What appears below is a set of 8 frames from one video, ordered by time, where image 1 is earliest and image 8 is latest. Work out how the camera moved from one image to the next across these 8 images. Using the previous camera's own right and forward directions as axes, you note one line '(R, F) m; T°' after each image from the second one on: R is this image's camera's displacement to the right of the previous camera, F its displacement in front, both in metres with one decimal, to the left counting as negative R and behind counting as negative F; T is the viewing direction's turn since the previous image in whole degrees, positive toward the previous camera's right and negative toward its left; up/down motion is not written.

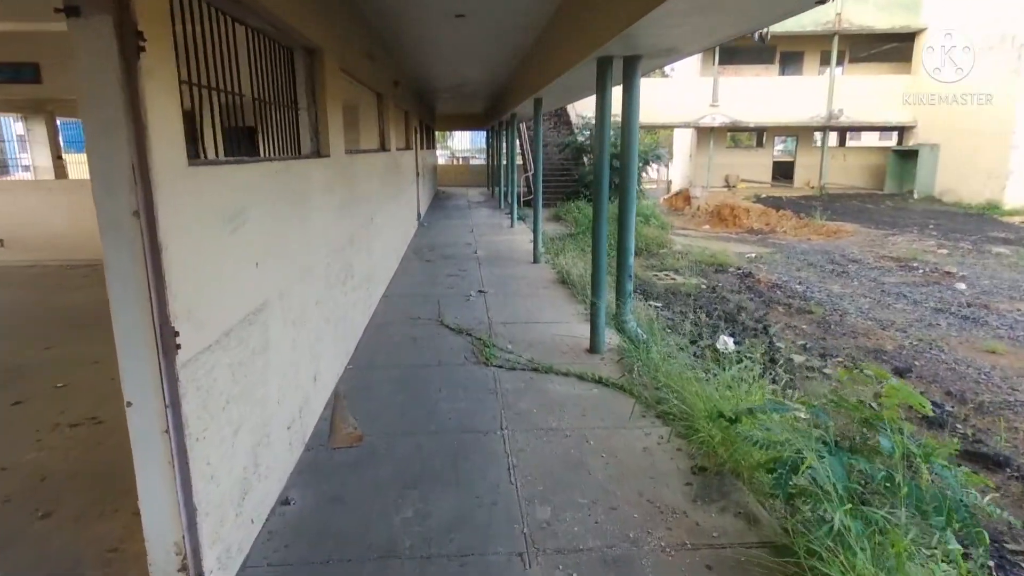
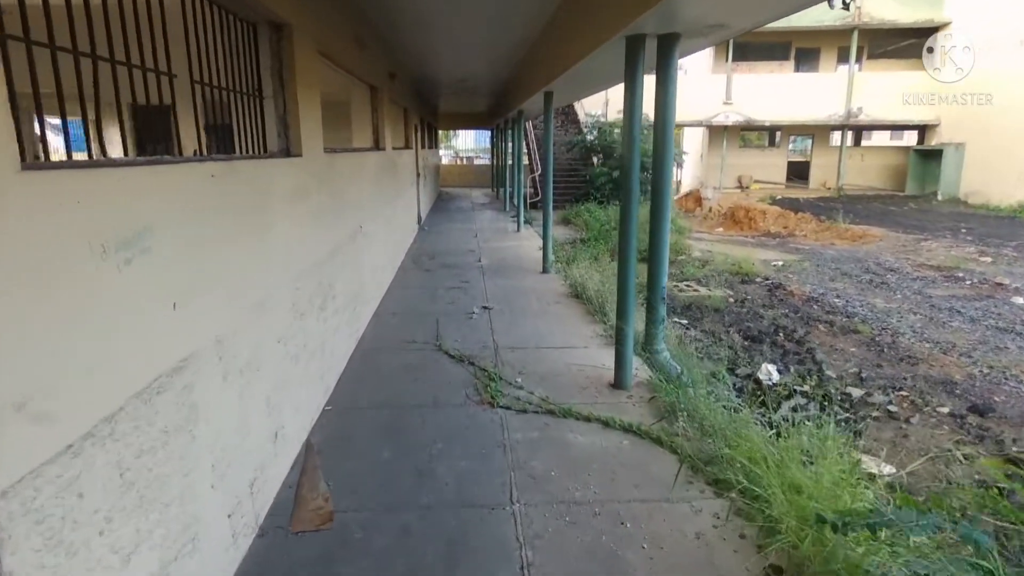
(0.0, +0.7) m; 0°
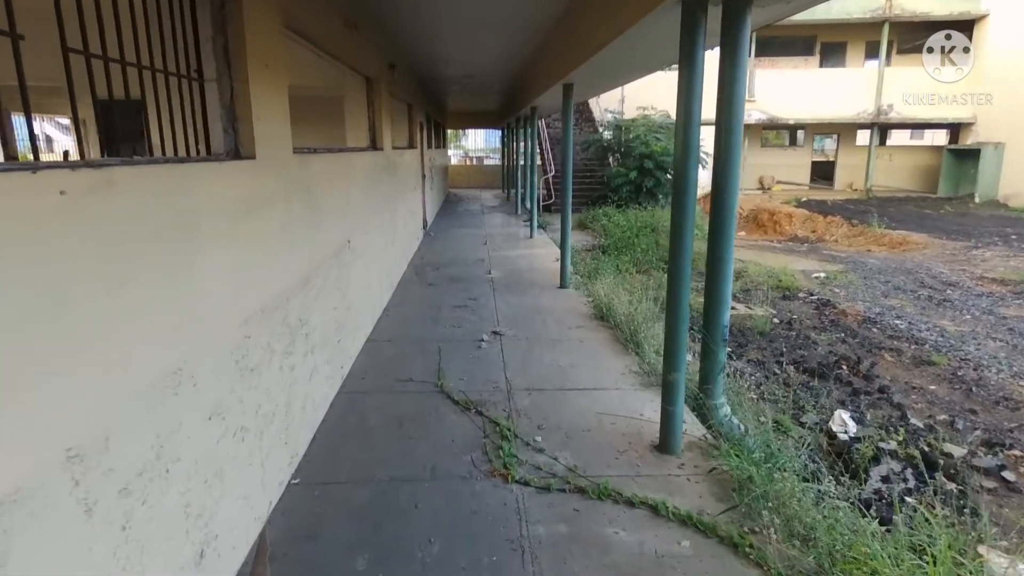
(0.0, +0.7) m; -1°
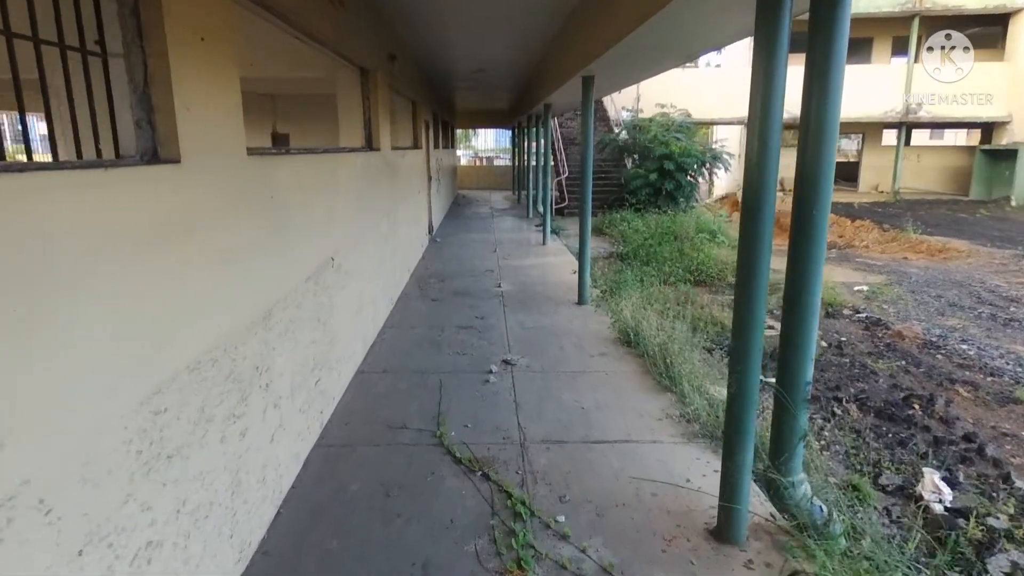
(0.0, +0.6) m; -1°
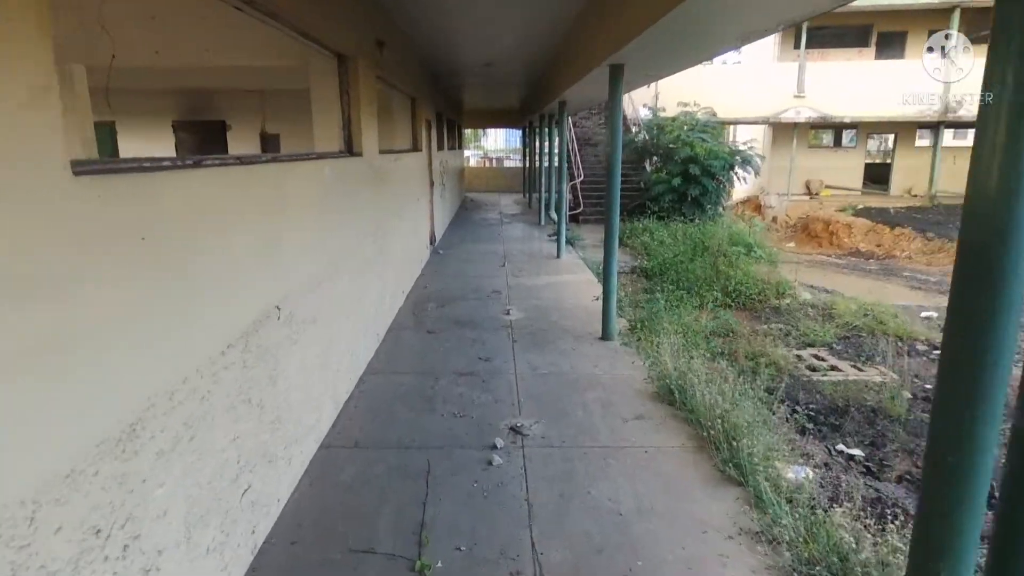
(0.0, +0.9) m; -1°
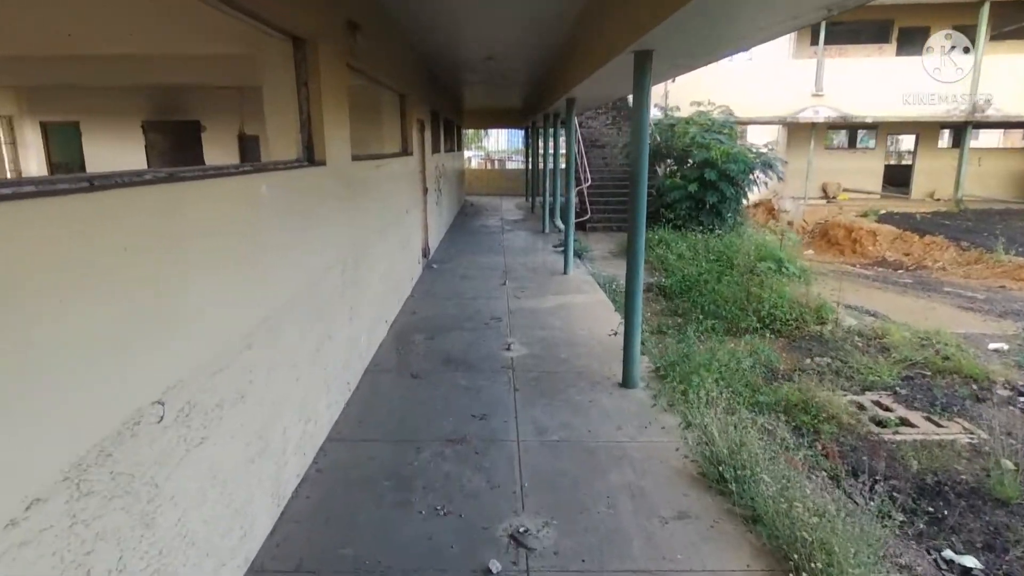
(0.0, +0.8) m; 0°
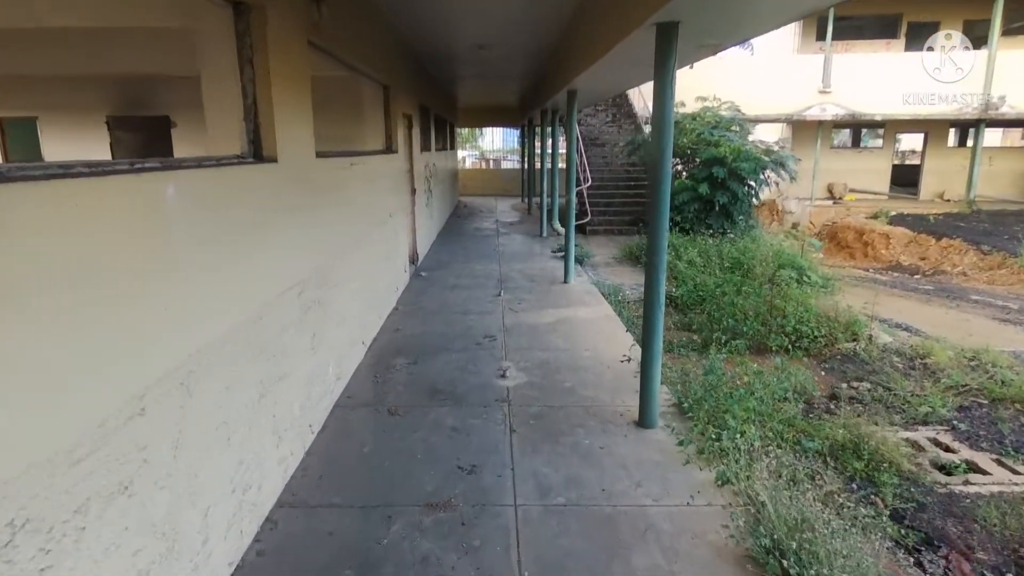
(0.0, +0.6) m; 0°
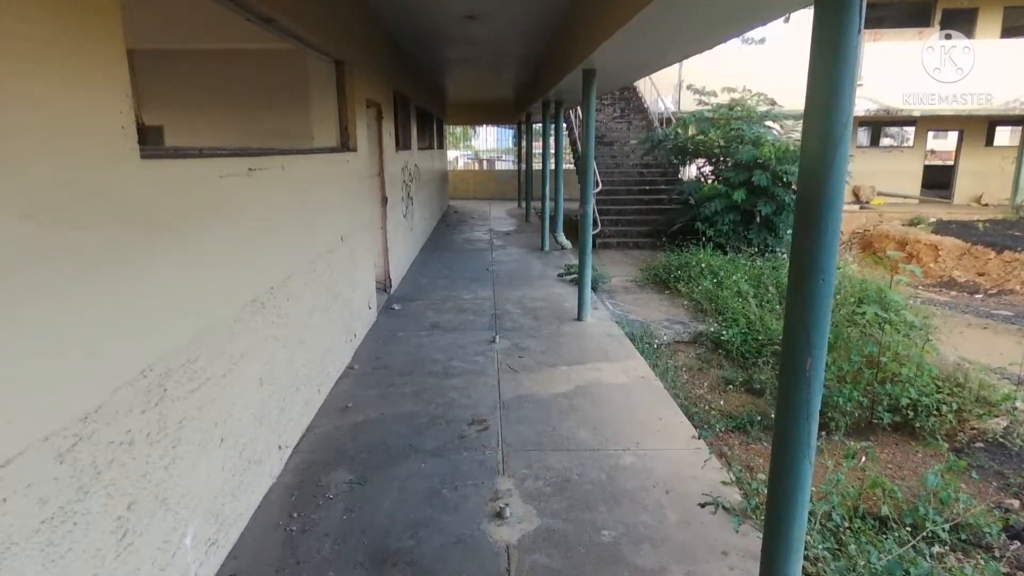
(0.0, +1.5) m; +1°
